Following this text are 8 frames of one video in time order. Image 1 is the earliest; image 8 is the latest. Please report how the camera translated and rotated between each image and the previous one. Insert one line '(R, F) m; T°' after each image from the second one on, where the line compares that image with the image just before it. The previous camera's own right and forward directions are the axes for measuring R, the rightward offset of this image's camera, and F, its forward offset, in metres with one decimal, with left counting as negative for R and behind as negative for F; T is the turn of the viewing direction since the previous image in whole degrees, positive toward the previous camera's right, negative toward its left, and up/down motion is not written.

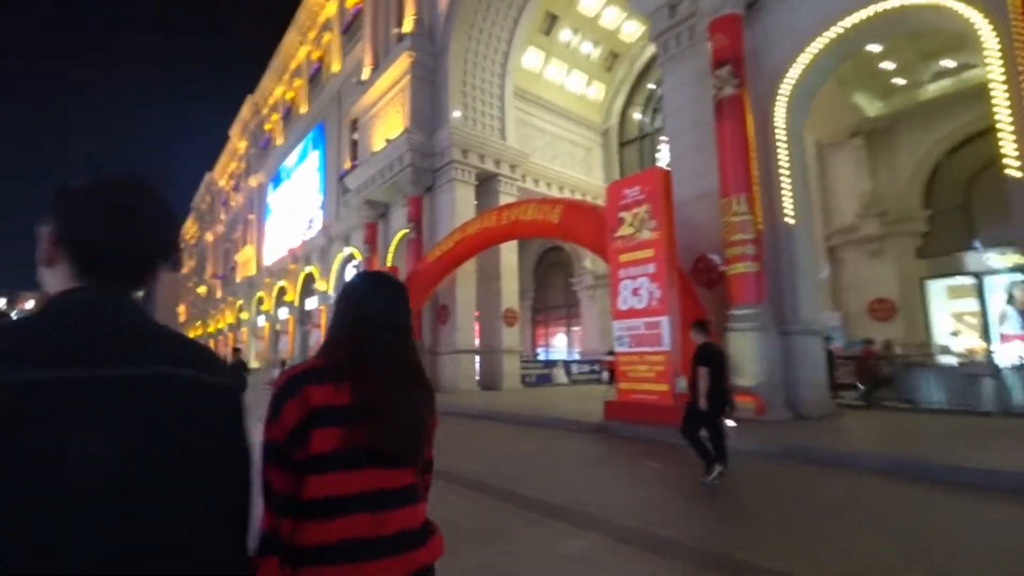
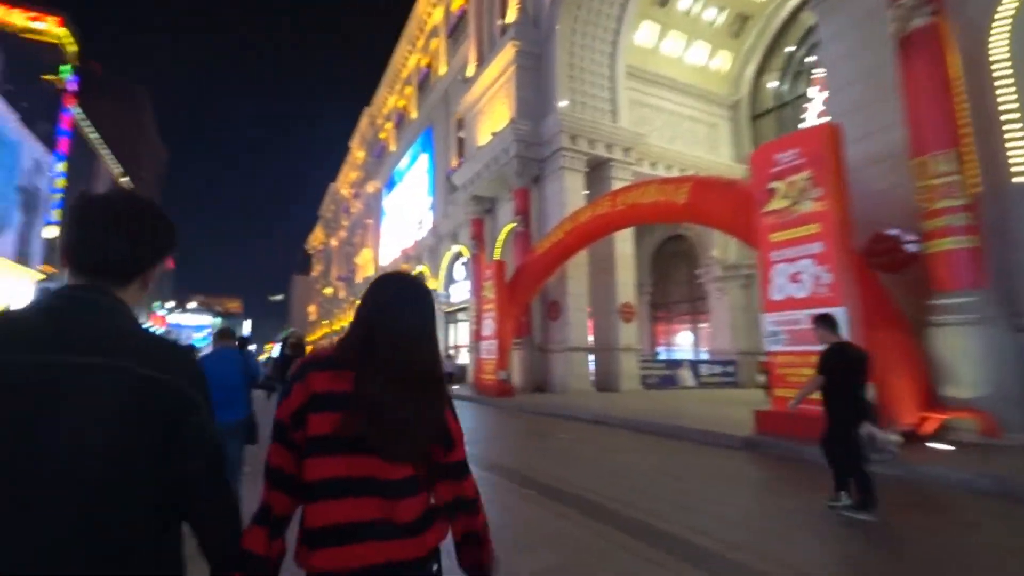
(-0.4, +1.4) m; -11°
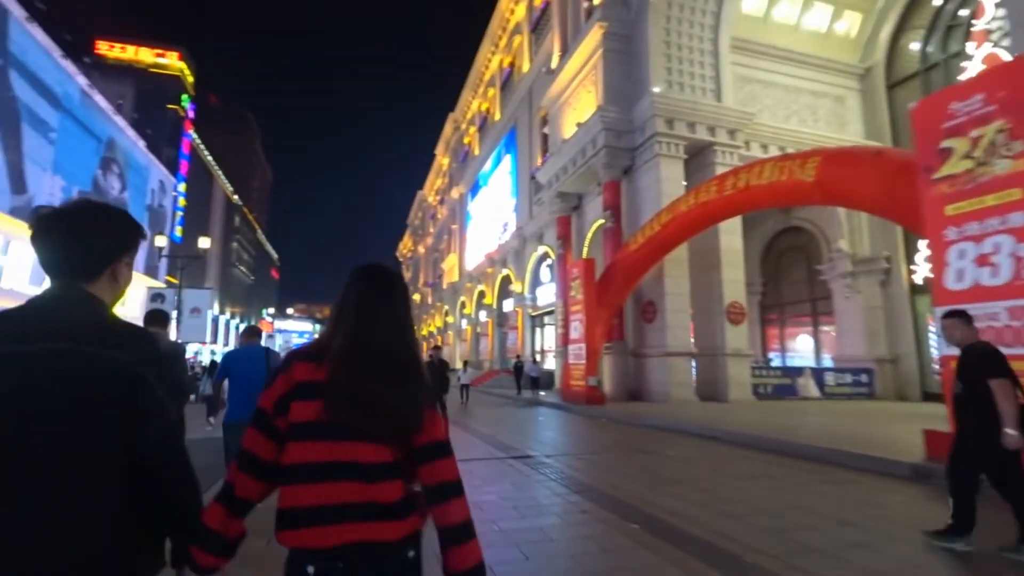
(-0.2, +1.3) m; -9°
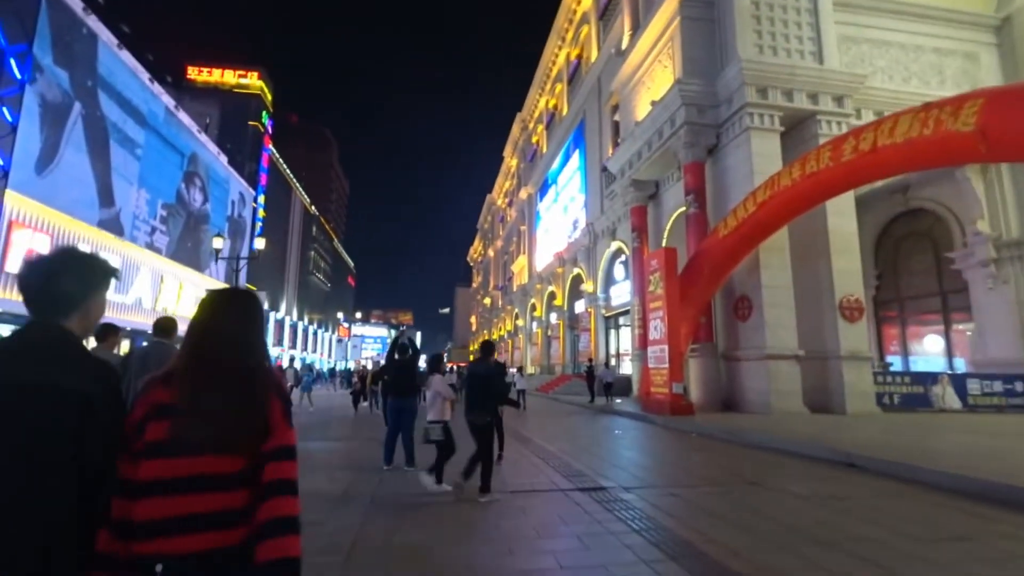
(0.0, +1.7) m; -8°
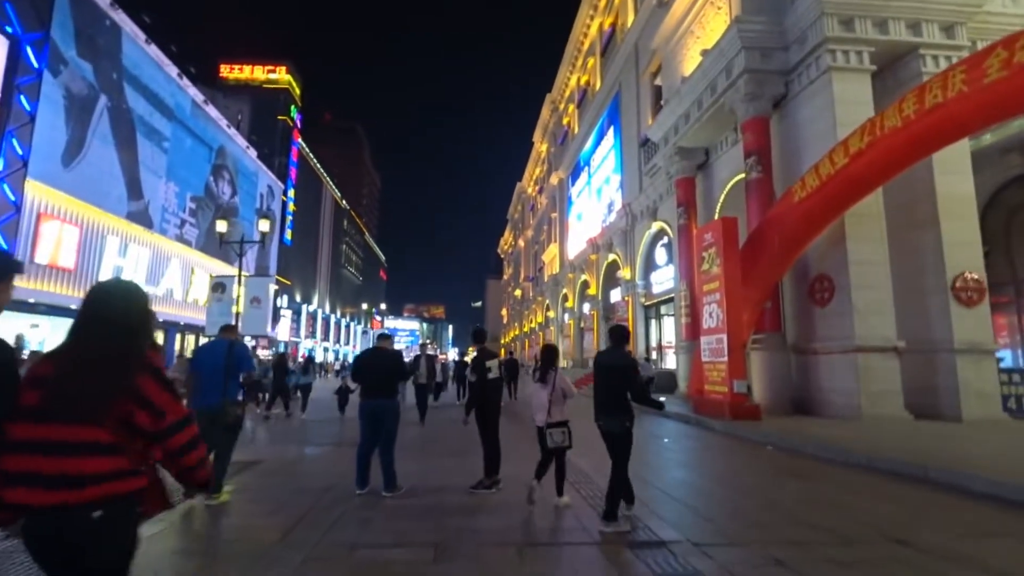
(+0.1, +2.4) m; -3°
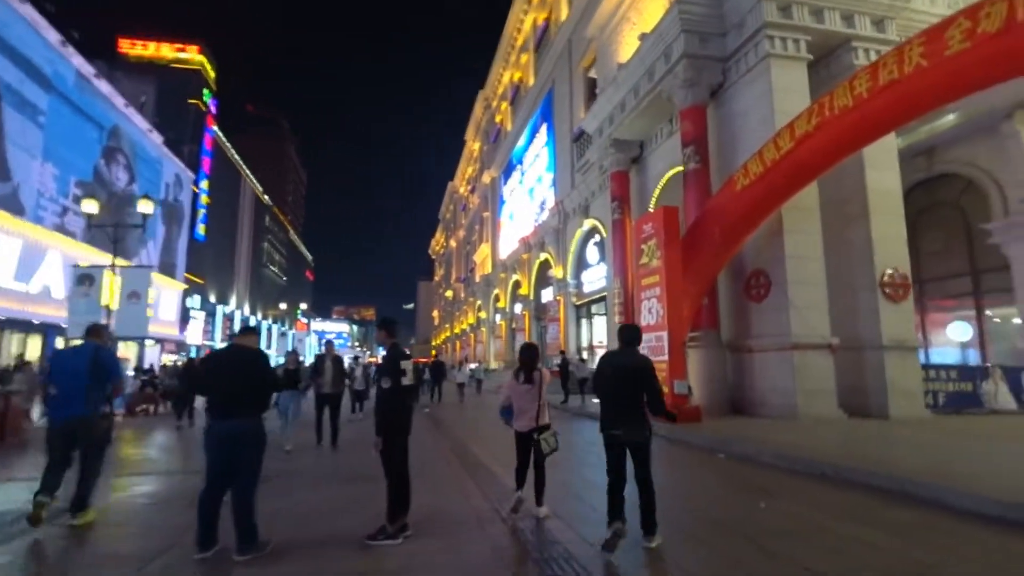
(+0.2, +1.4) m; +7°
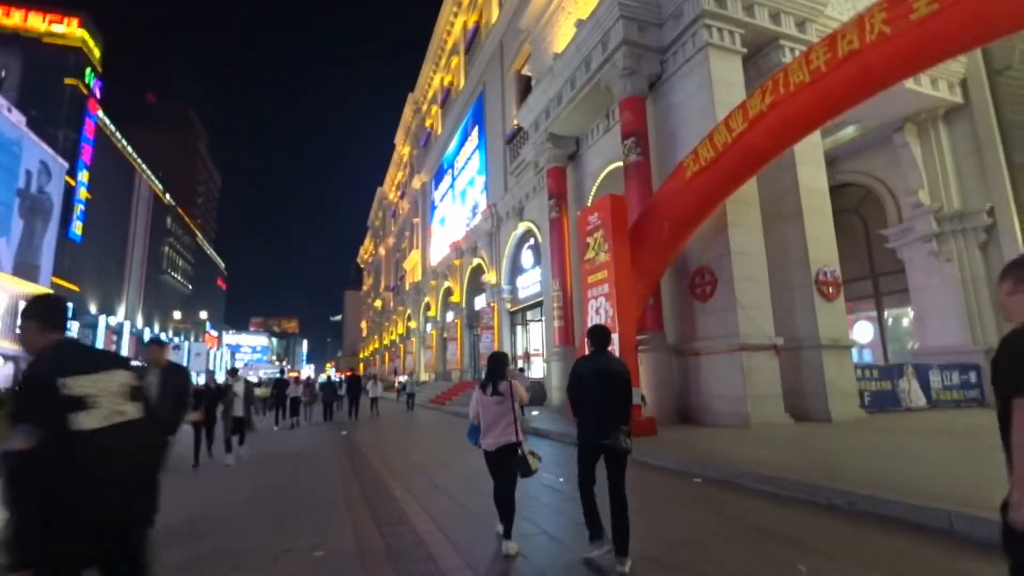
(+0.1, +1.4) m; +7°
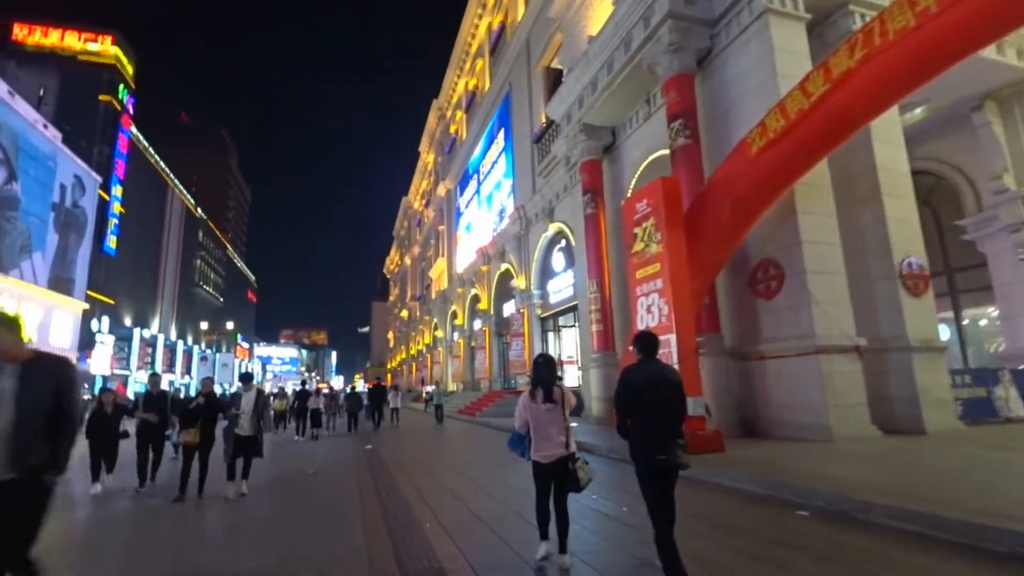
(-0.3, +1.1) m; -3°
